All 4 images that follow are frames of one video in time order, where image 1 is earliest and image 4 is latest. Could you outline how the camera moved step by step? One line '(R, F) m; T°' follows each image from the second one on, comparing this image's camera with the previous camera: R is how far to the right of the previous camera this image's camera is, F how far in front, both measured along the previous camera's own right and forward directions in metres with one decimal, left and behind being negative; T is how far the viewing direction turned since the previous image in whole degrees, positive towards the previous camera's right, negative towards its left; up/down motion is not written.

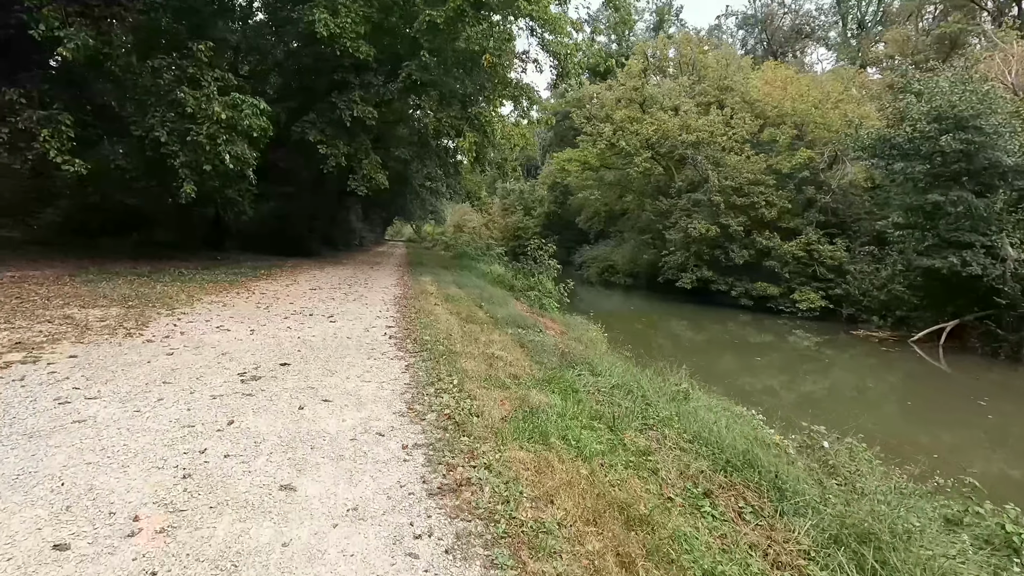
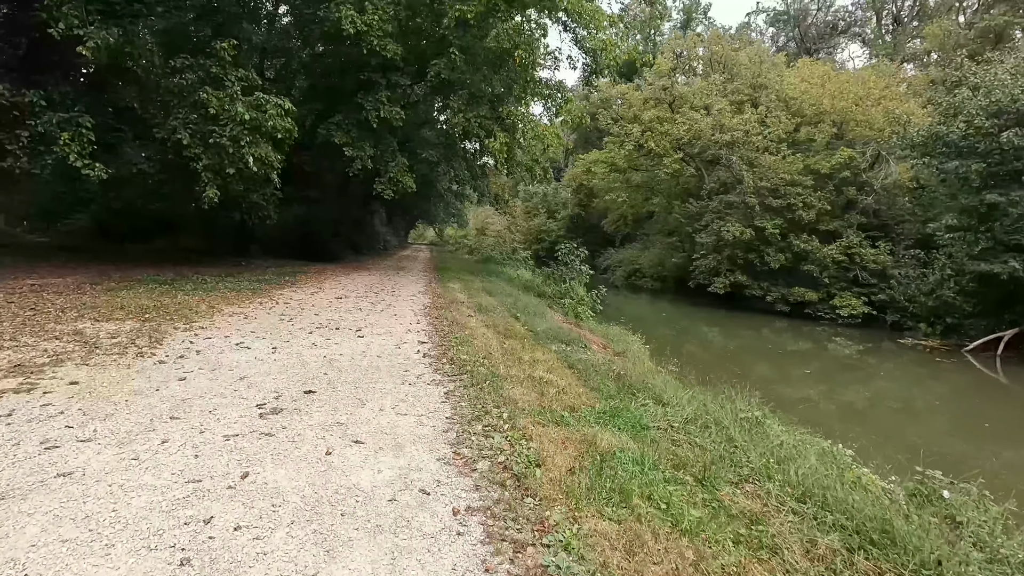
(-0.3, +0.7) m; -2°
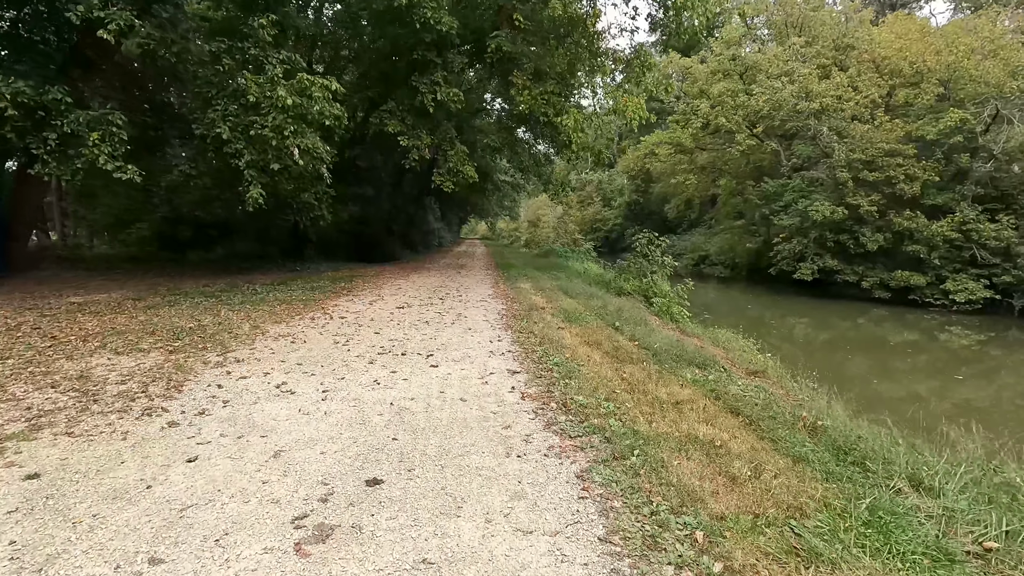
(-0.6, +1.7) m; -6°
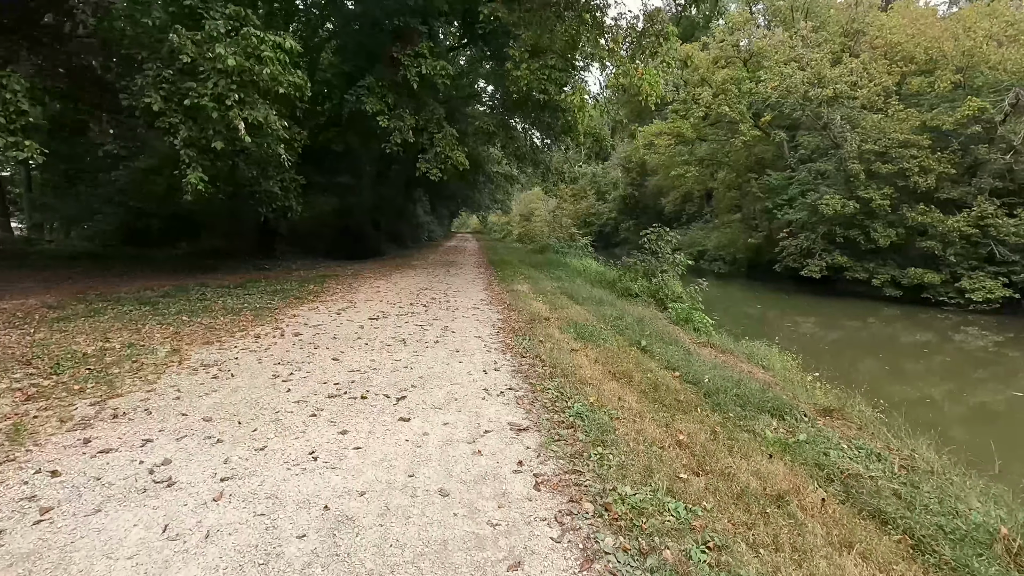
(-0.1, +1.6) m; +1°
